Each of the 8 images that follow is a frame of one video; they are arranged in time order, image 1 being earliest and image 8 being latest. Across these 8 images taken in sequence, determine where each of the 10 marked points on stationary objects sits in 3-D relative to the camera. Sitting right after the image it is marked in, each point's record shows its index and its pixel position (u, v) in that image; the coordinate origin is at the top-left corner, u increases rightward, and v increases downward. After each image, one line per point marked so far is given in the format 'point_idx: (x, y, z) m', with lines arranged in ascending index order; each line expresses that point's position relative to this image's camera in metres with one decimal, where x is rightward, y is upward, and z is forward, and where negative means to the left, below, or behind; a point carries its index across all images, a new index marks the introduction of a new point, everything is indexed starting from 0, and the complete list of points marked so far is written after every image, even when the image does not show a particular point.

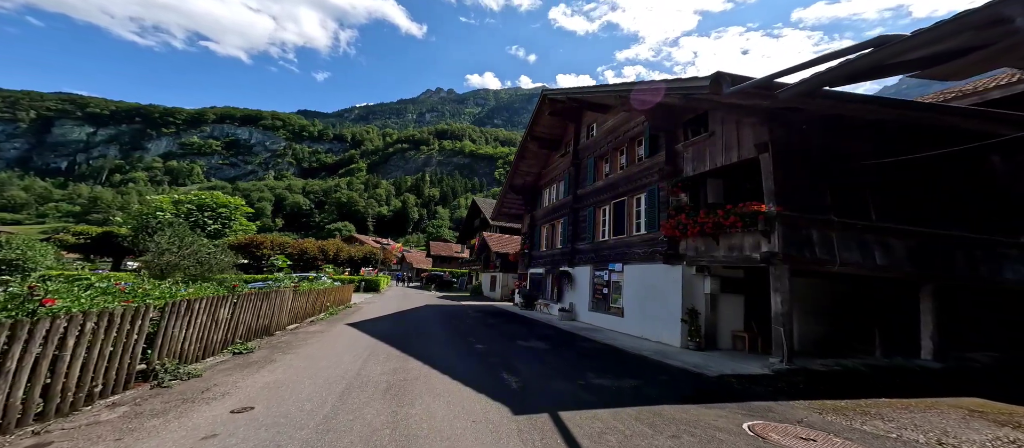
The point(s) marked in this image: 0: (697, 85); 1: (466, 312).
0: (+3.9, +2.9, +7.0) m
1: (-2.7, -4.6, +17.2) m
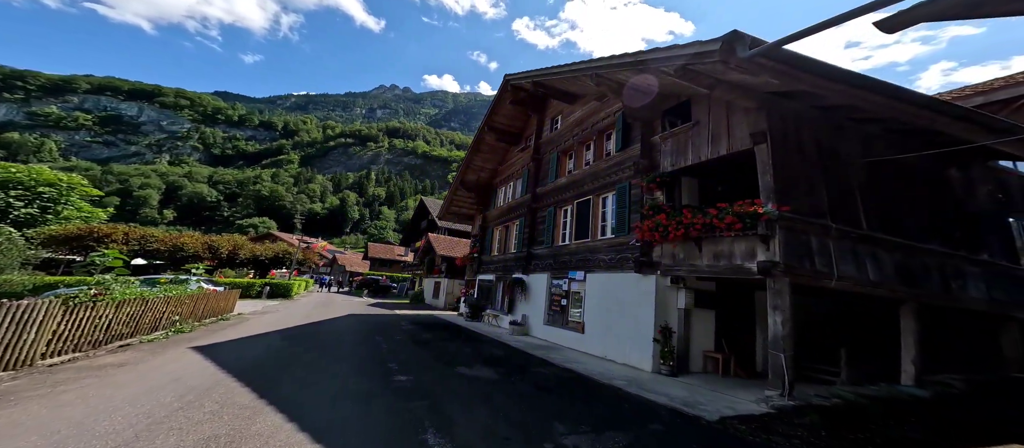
0: (+3.1, +2.9, +5.7) m
1: (-5.1, -4.5, +14.7) m
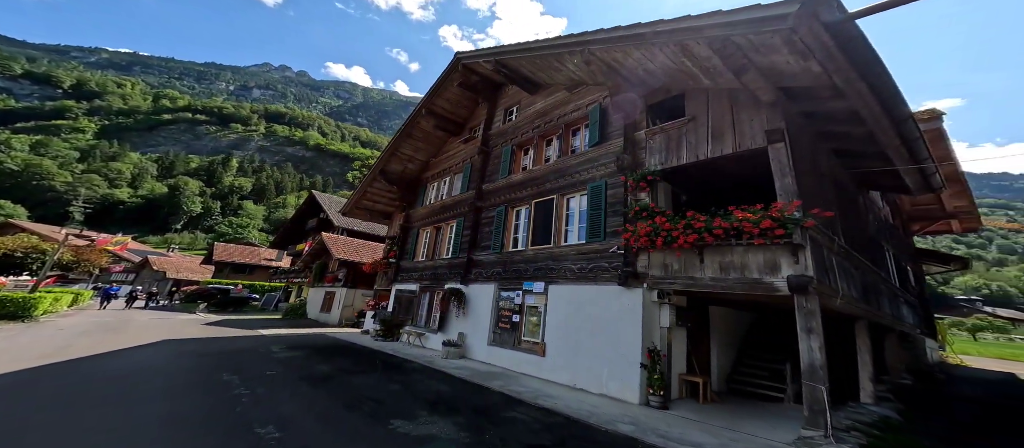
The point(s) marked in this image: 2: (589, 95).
0: (+3.3, +2.9, +4.7) m
1: (-7.5, -4.1, +10.9) m
2: (+2.1, +3.6, +9.7) m
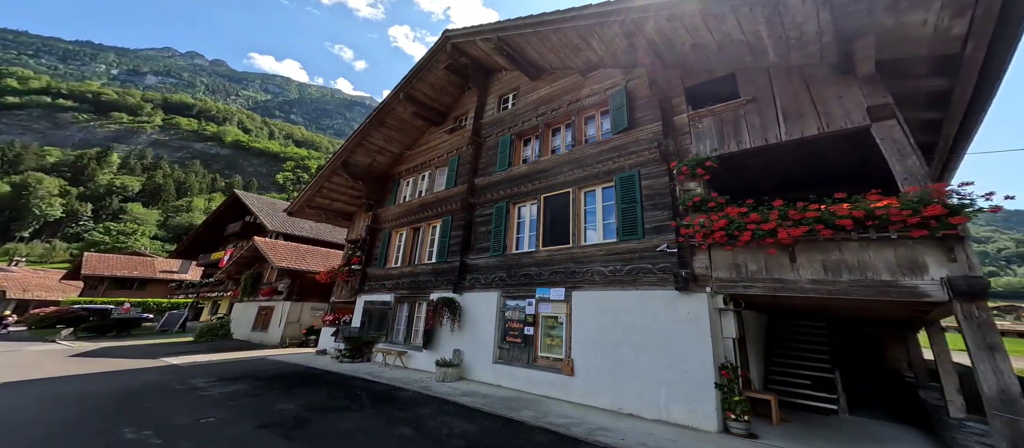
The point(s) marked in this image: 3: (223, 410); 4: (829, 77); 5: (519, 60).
0: (+4.4, +3.0, +4.0) m
1: (-7.3, -4.0, +8.3) m
2: (+2.4, +3.7, +8.8) m
3: (-5.3, -3.4, +6.5) m
4: (+5.0, +2.3, +5.4) m
5: (+0.2, +4.9, +10.2) m
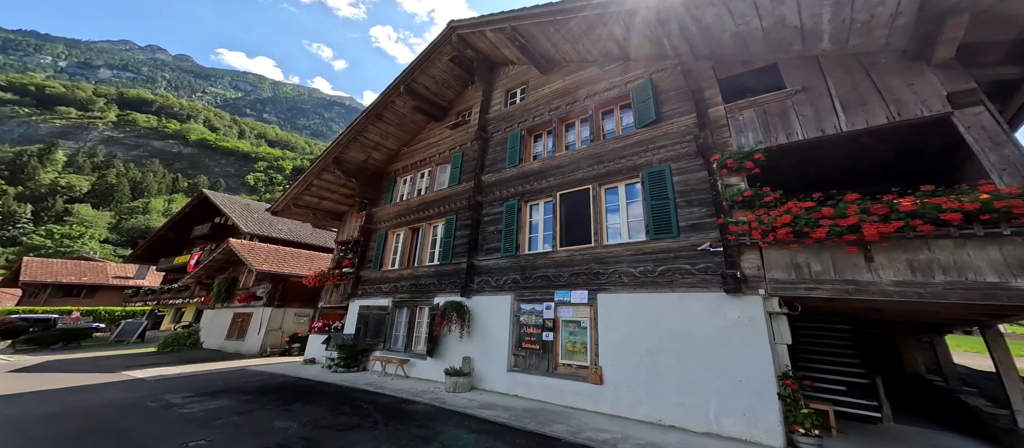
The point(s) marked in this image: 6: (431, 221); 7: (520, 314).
0: (+5.1, +3.1, +3.8) m
1: (-6.9, -3.9, +7.4) m
2: (+2.8, +3.7, +8.4) m
3: (-4.8, -3.3, +5.6) m
4: (+5.6, +2.3, +5.2) m
5: (+0.6, +4.9, +9.8) m
6: (-2.8, +0.1, +12.1) m
7: (+0.2, -2.2, +8.5) m
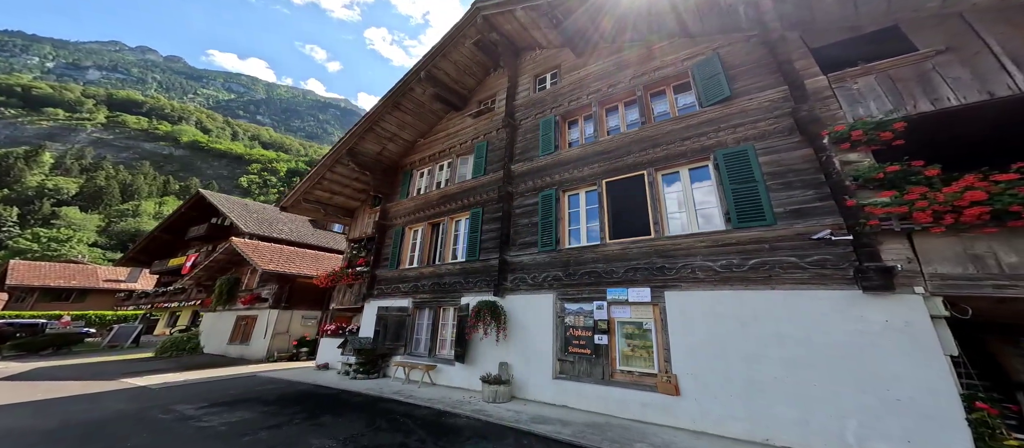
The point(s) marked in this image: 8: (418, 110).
0: (+6.1, +3.3, +3.1) m
1: (-5.9, -3.7, +6.5) m
2: (+3.8, +3.9, +7.7) m
3: (-3.8, -3.2, +4.8) m
4: (+6.5, +2.6, +4.6) m
5: (+1.5, +5.1, +9.0) m
6: (-1.9, +0.3, +11.3) m
7: (+1.2, -2.0, +7.8) m
8: (-3.5, +4.2, +12.7) m
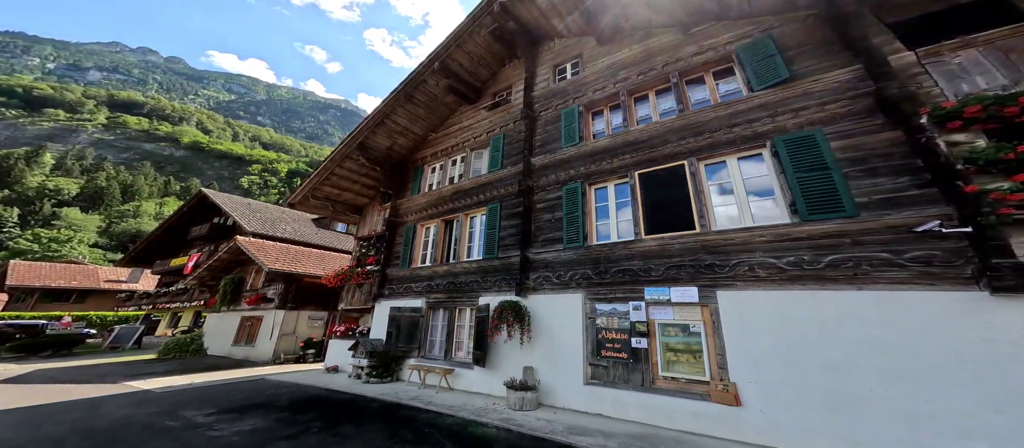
0: (+6.6, +3.4, +2.6) m
1: (-5.3, -3.6, +6.0) m
2: (+4.4, +4.0, +7.3) m
3: (-3.2, -3.1, +4.4) m
4: (+7.1, +2.7, +4.1) m
5: (+2.1, +5.2, +8.6) m
6: (-1.4, +0.4, +10.9) m
7: (+1.7, -1.9, +7.3) m
8: (-3.0, +4.3, +12.2) m
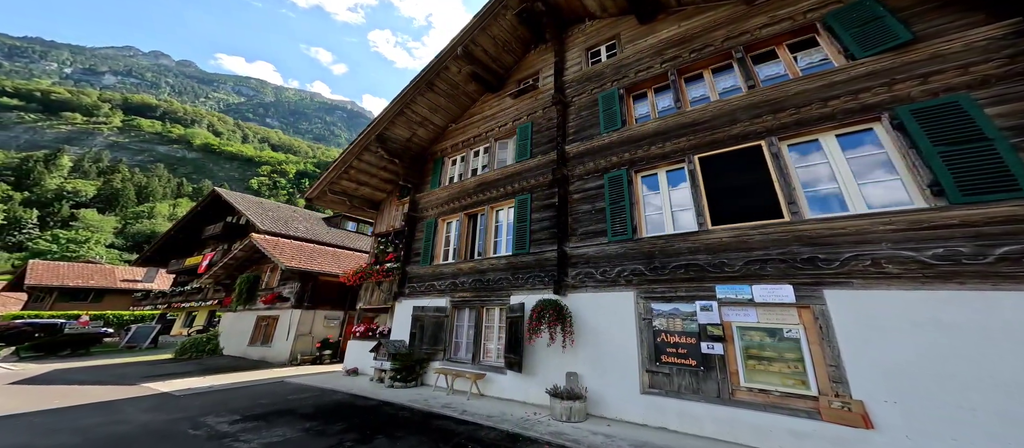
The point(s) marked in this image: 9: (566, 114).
0: (+7.4, +3.6, +1.7) m
1: (-4.4, -3.5, +5.4) m
2: (+5.2, +4.2, +6.4) m
3: (-2.4, -2.9, +3.7) m
4: (+7.9, +2.9, +3.2) m
5: (+3.0, +5.3, +7.8) m
6: (-0.4, +0.6, +10.1) m
7: (+2.7, -1.7, +6.5) m
8: (-2.0, +4.5, +11.5) m
9: (+1.6, +3.0, +9.3) m
